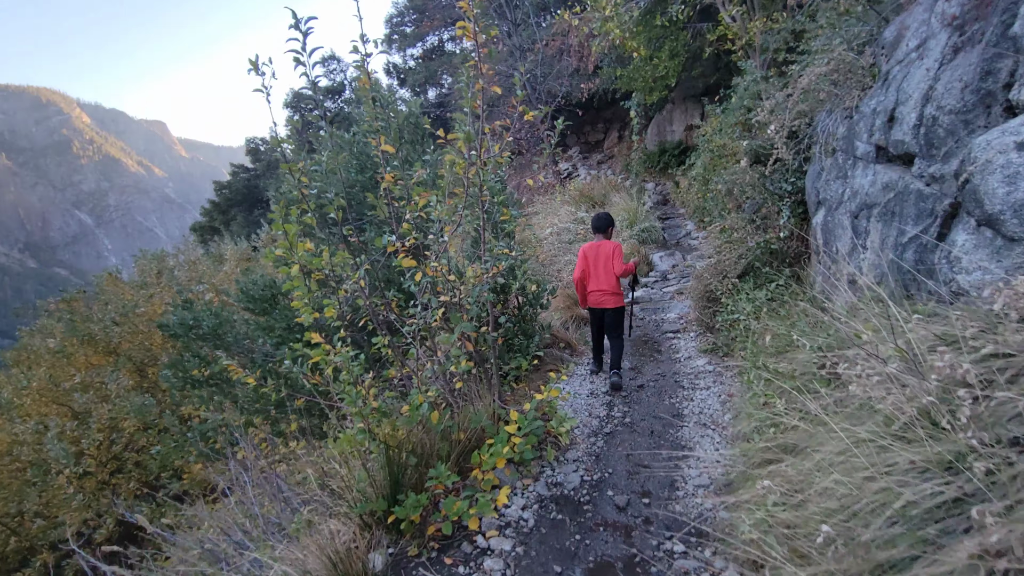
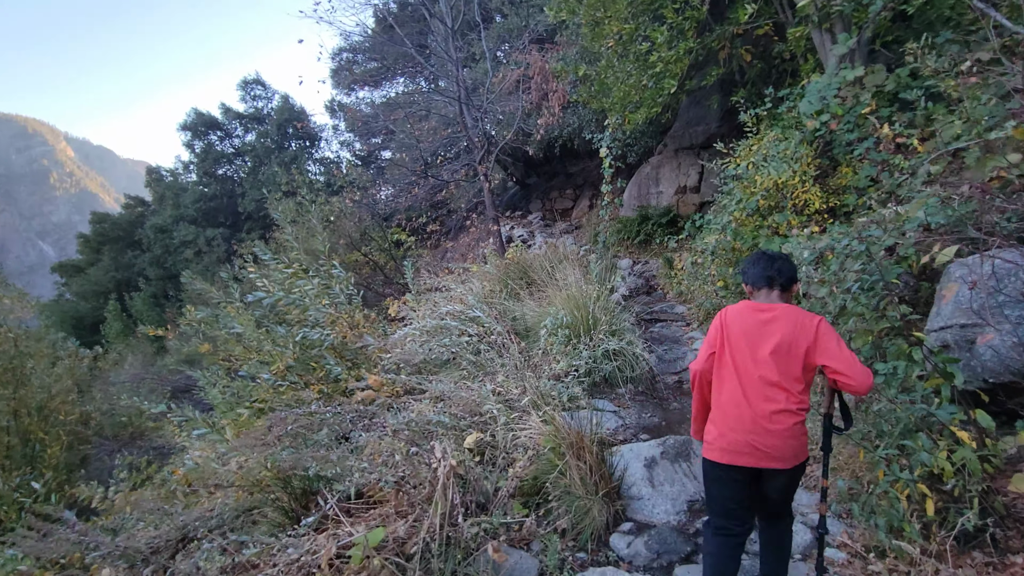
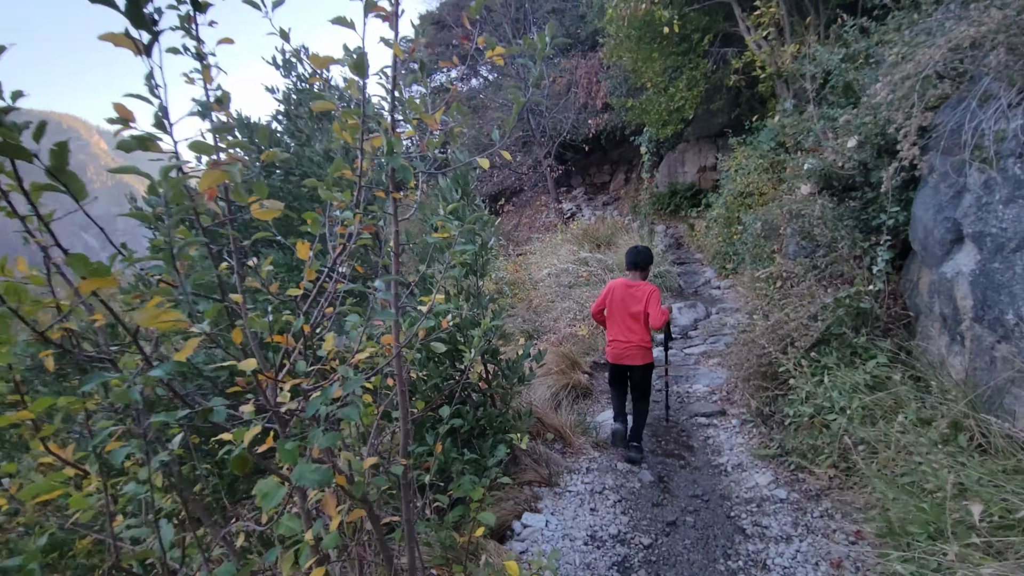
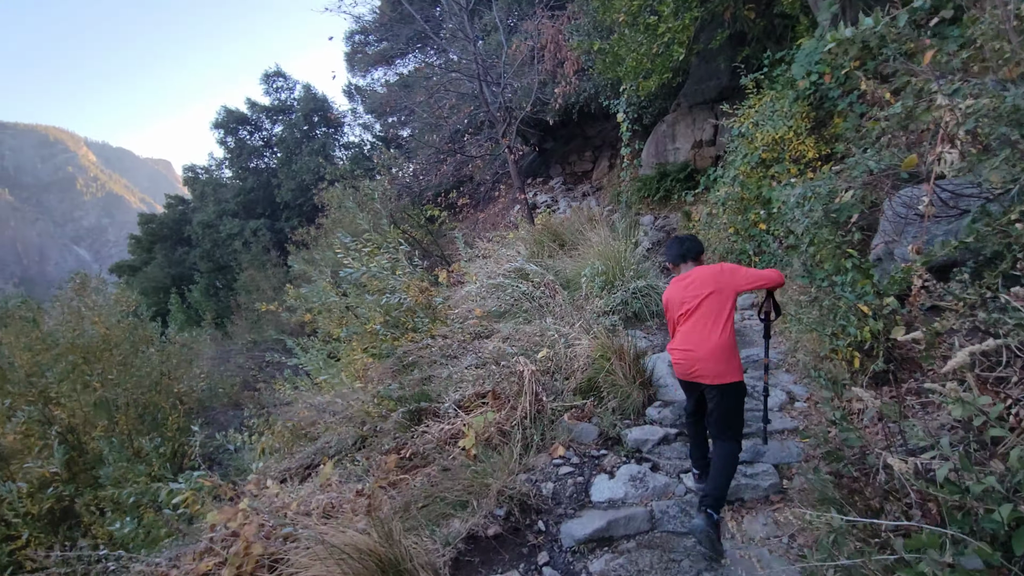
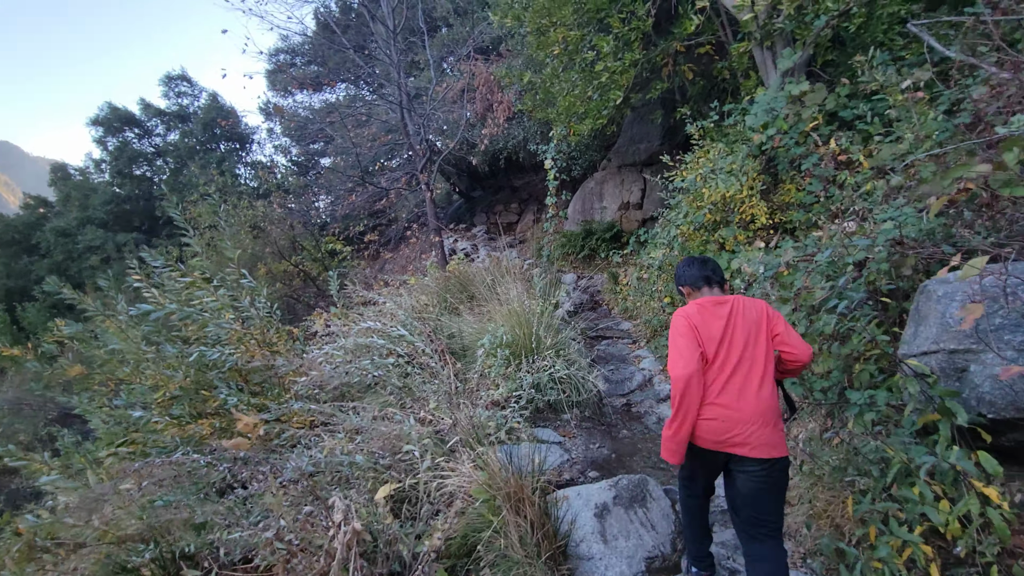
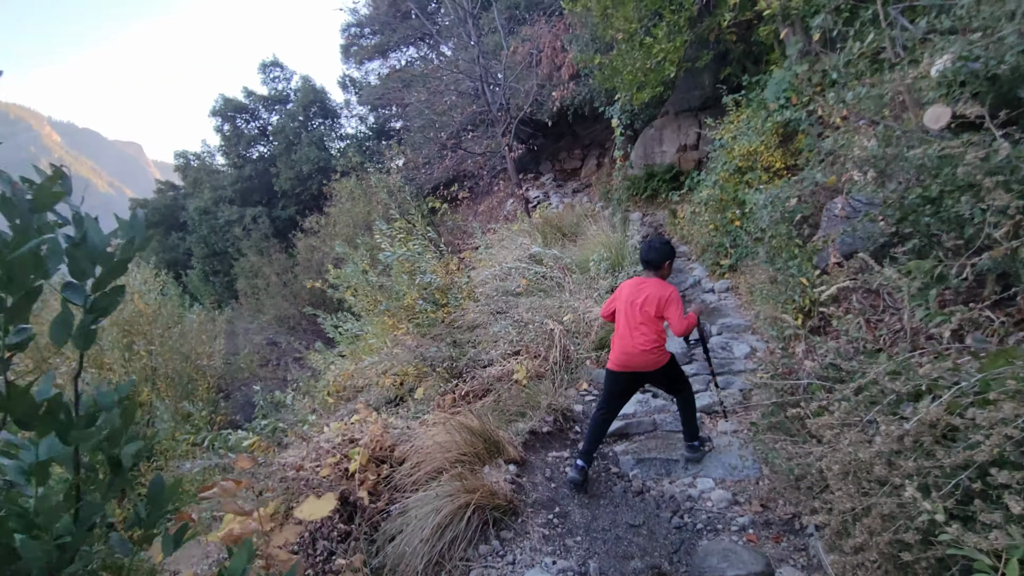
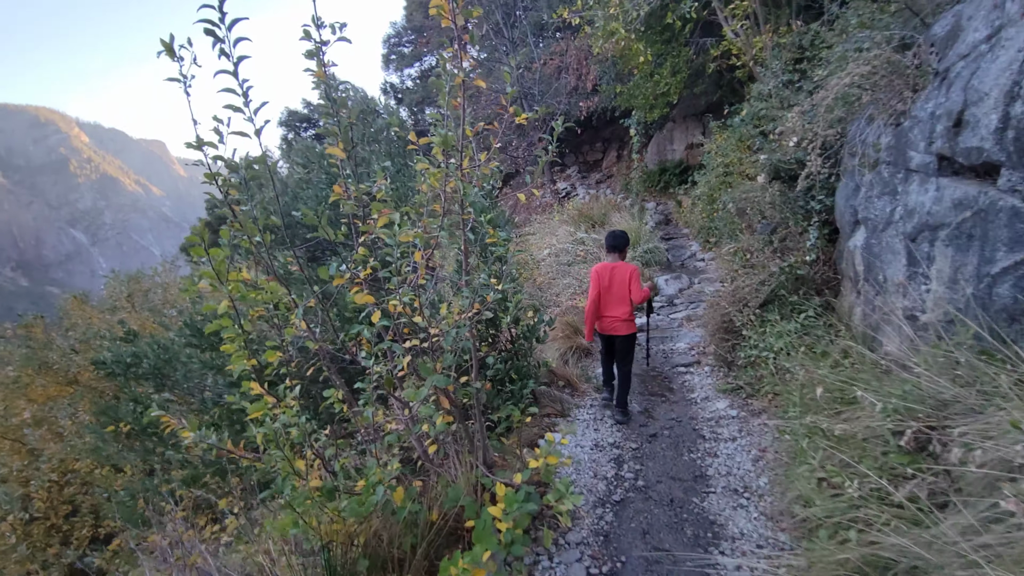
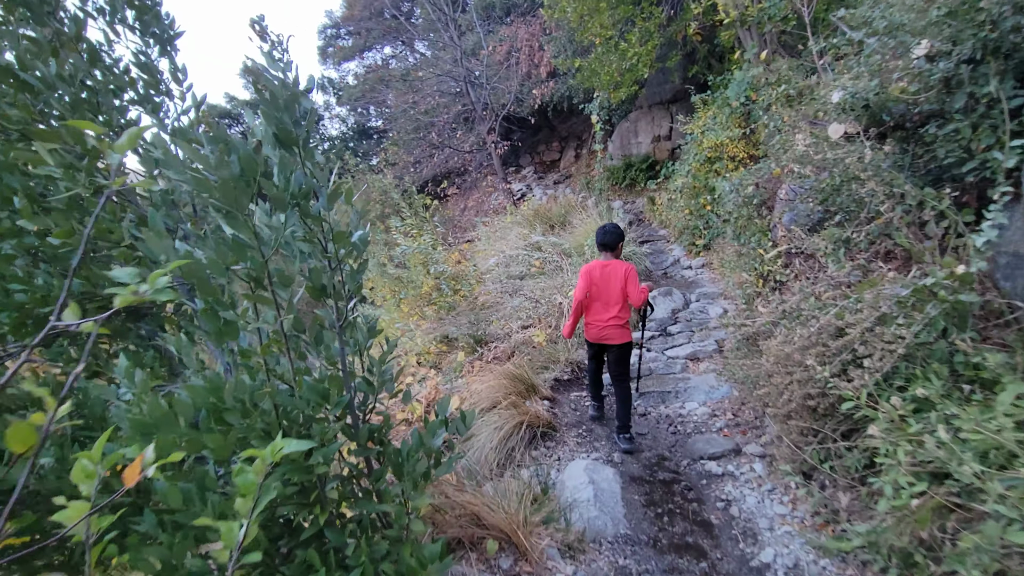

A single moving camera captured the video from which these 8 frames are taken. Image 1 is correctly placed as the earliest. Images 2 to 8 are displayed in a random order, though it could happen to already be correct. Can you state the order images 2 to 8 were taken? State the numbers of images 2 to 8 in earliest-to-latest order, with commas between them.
7, 3, 8, 6, 4, 2, 5
